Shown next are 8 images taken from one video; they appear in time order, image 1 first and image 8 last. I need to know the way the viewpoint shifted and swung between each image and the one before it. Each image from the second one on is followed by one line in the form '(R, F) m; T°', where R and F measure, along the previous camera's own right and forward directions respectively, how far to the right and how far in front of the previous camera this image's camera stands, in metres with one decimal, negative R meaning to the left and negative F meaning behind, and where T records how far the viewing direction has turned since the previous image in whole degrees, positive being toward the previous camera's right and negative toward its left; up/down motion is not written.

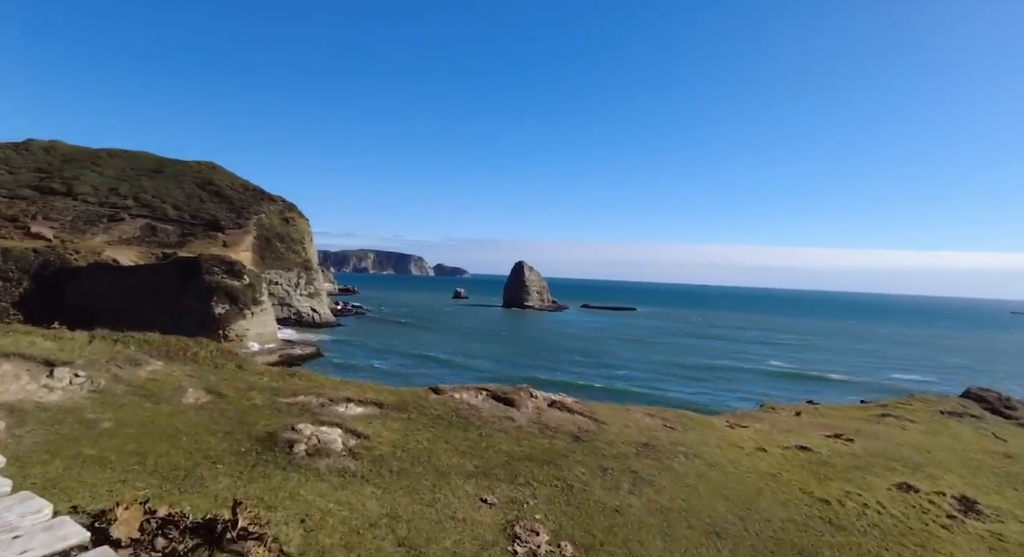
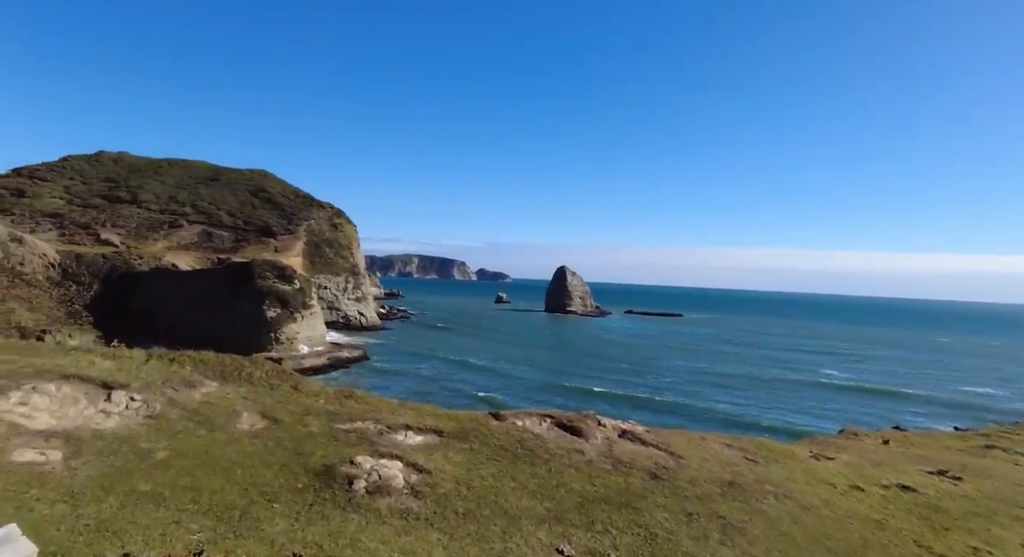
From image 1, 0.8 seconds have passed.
(-0.5, +0.8) m; -4°
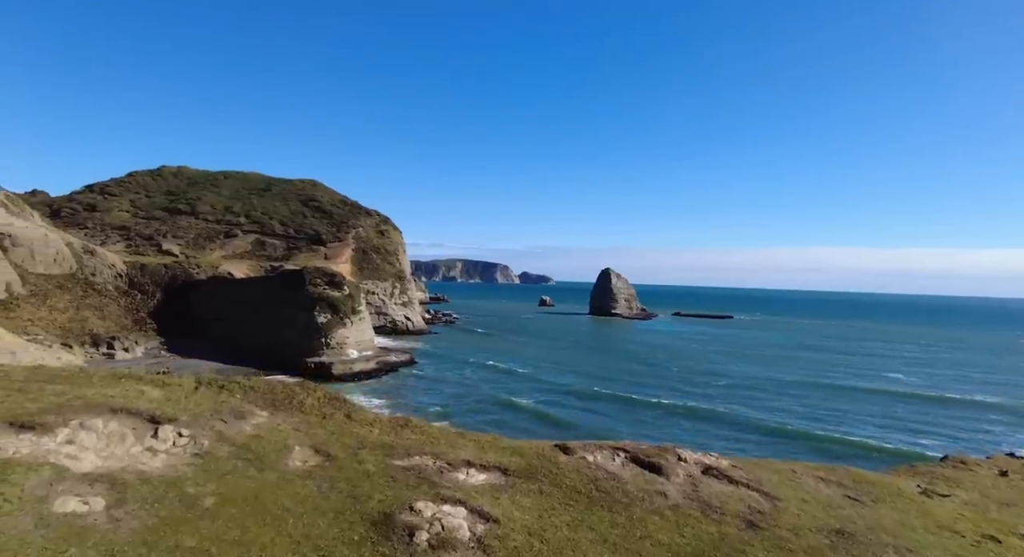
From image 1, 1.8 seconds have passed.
(-0.5, +1.1) m; -4°
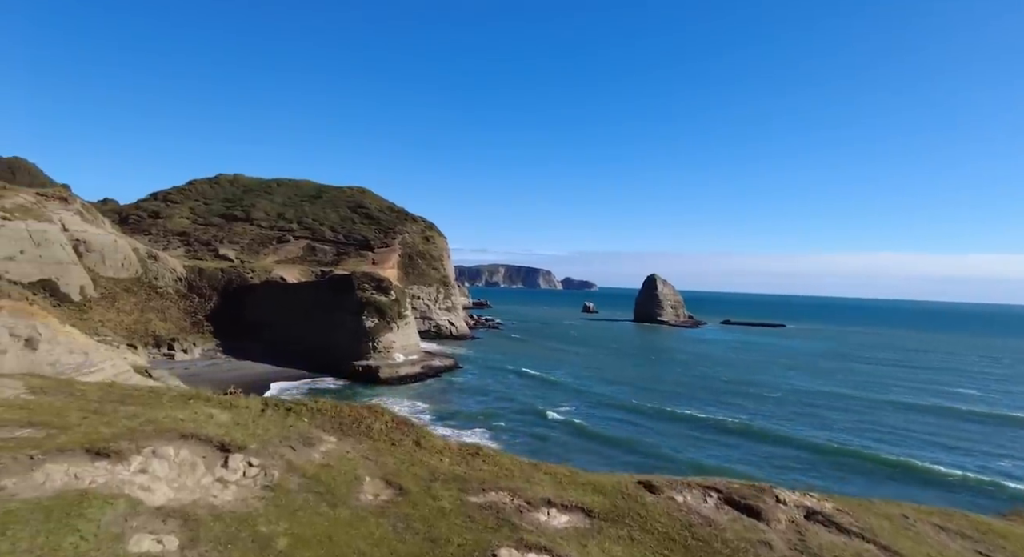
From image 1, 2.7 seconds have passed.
(-0.7, +0.7) m; -4°
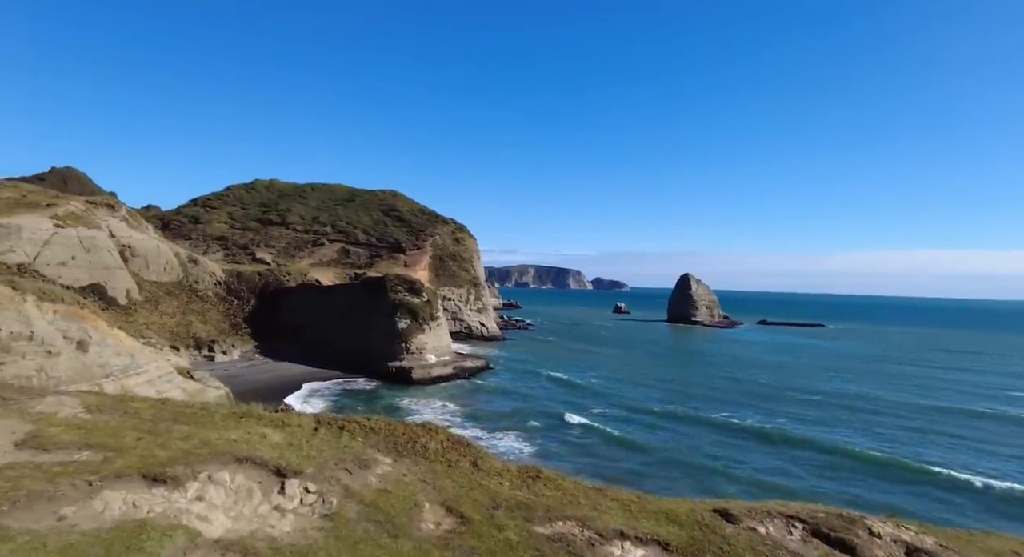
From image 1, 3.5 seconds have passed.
(-0.6, +0.6) m; -3°
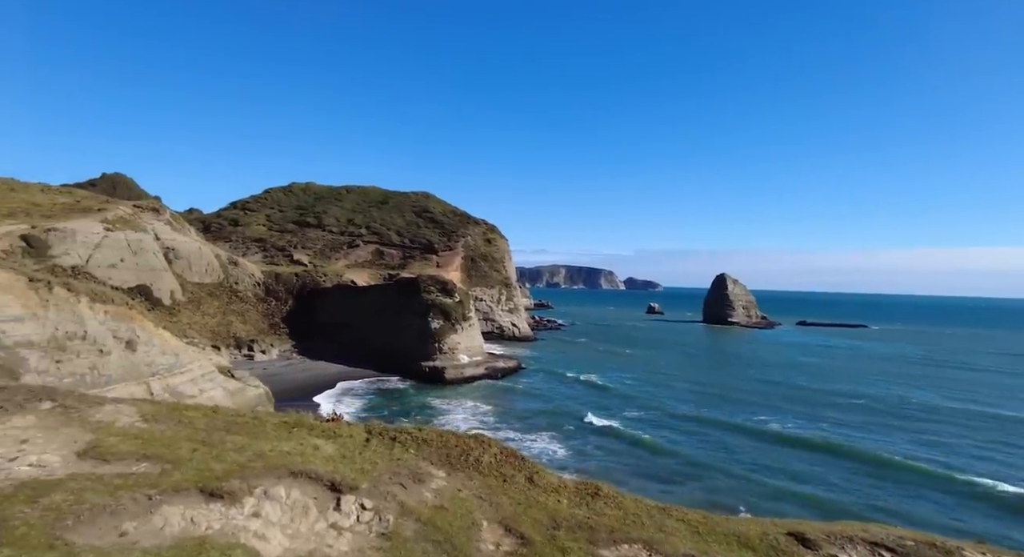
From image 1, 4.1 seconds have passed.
(-0.5, +0.4) m; -3°
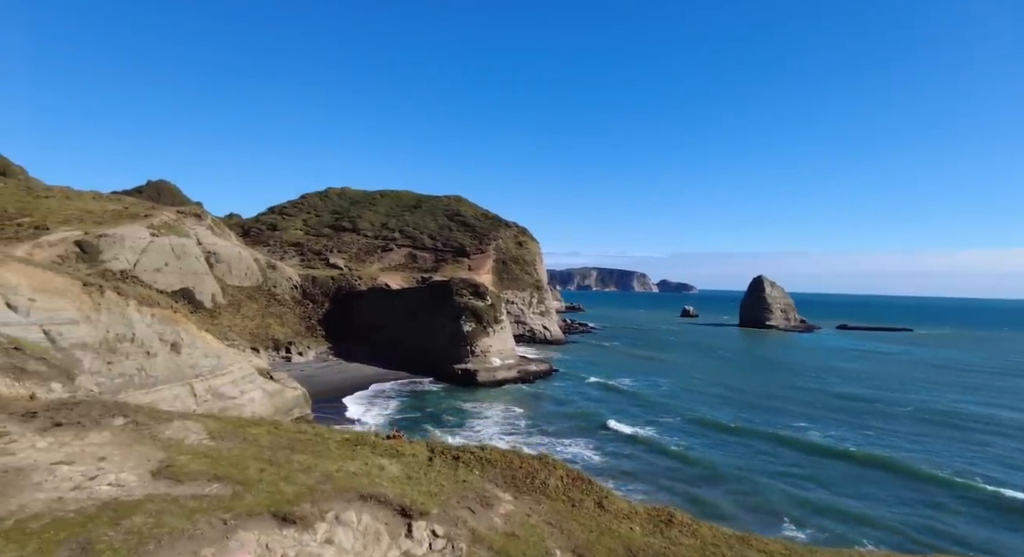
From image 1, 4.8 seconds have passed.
(-0.6, +0.3) m; -3°
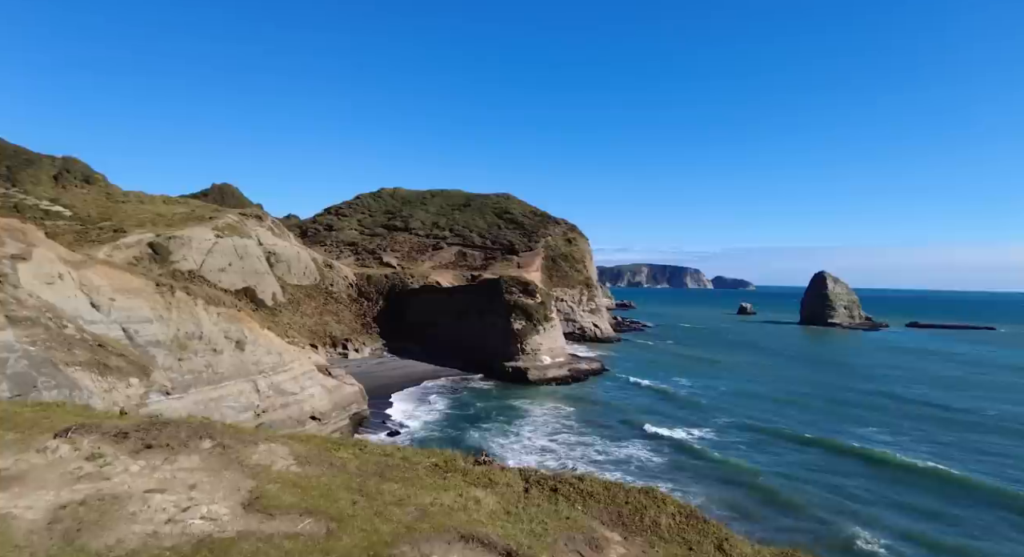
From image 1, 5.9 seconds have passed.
(-0.9, +0.9) m; -5°
